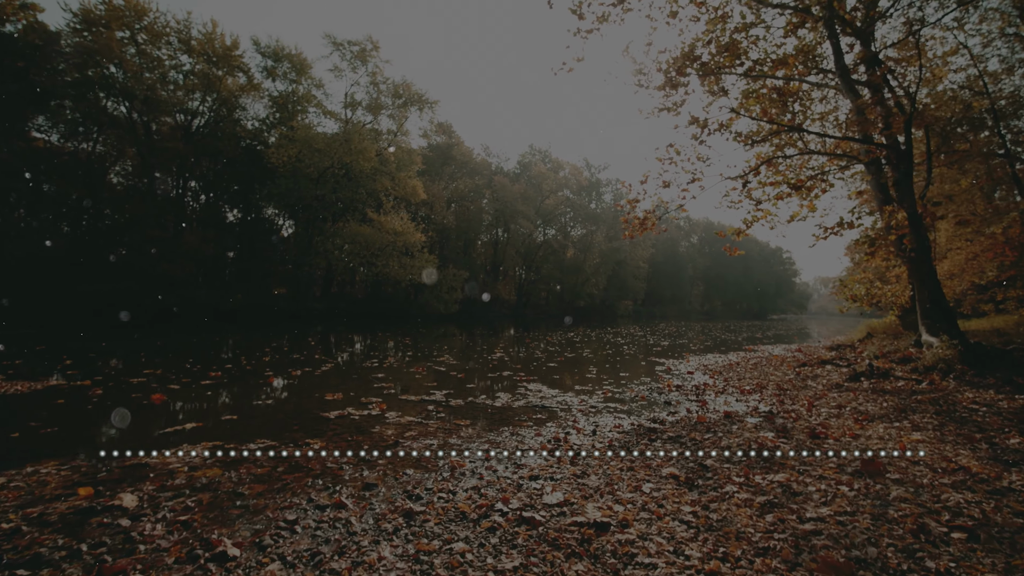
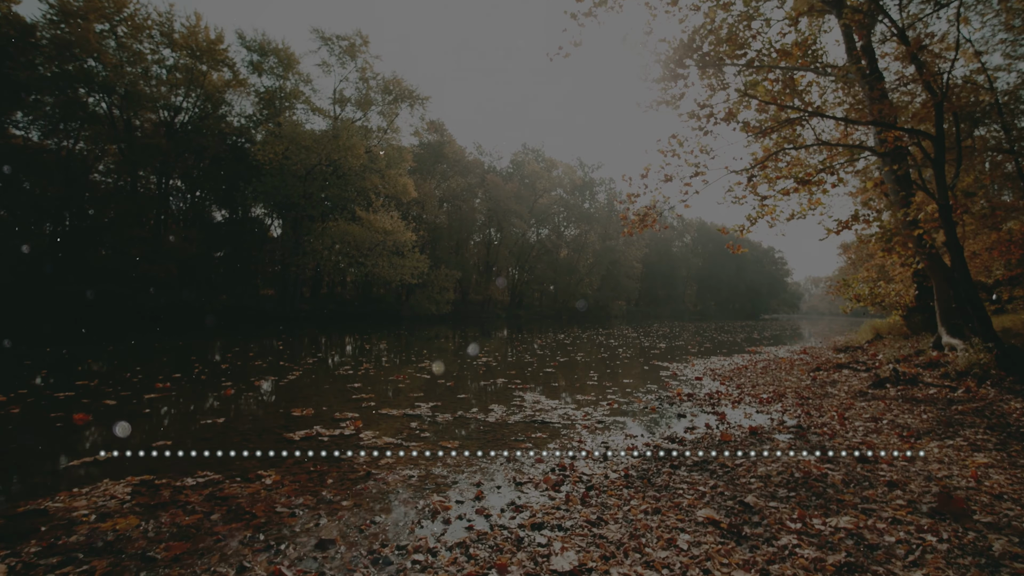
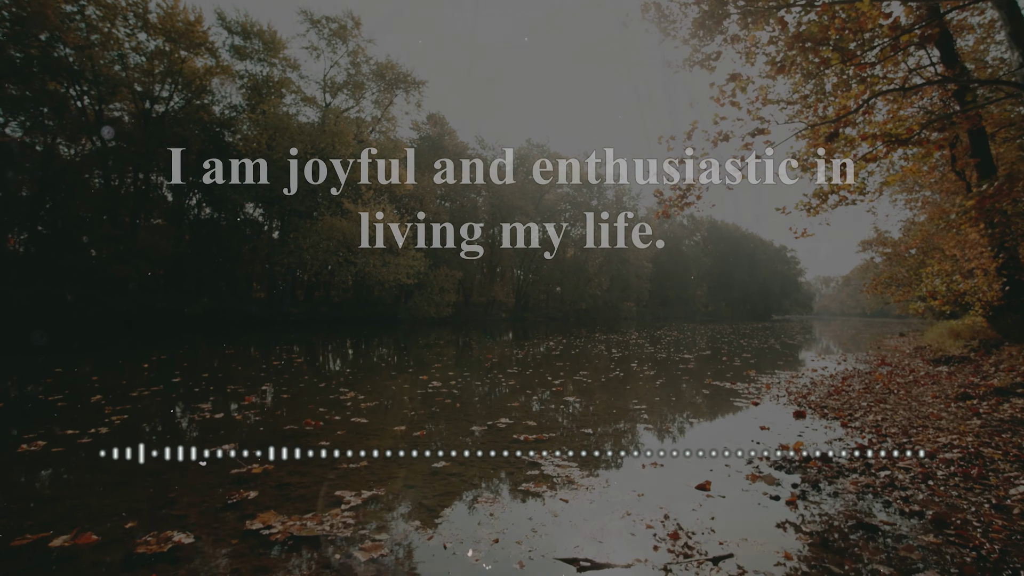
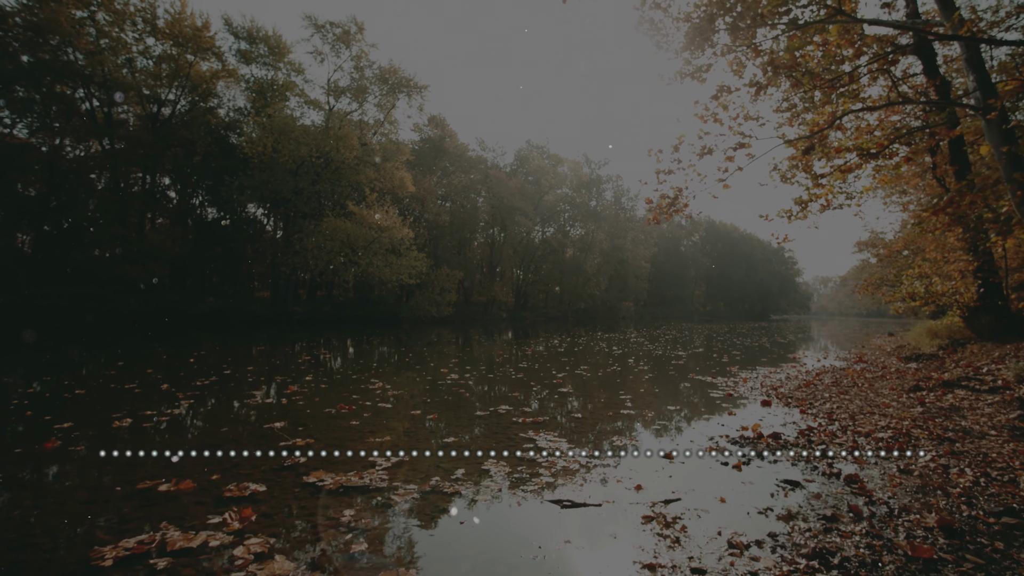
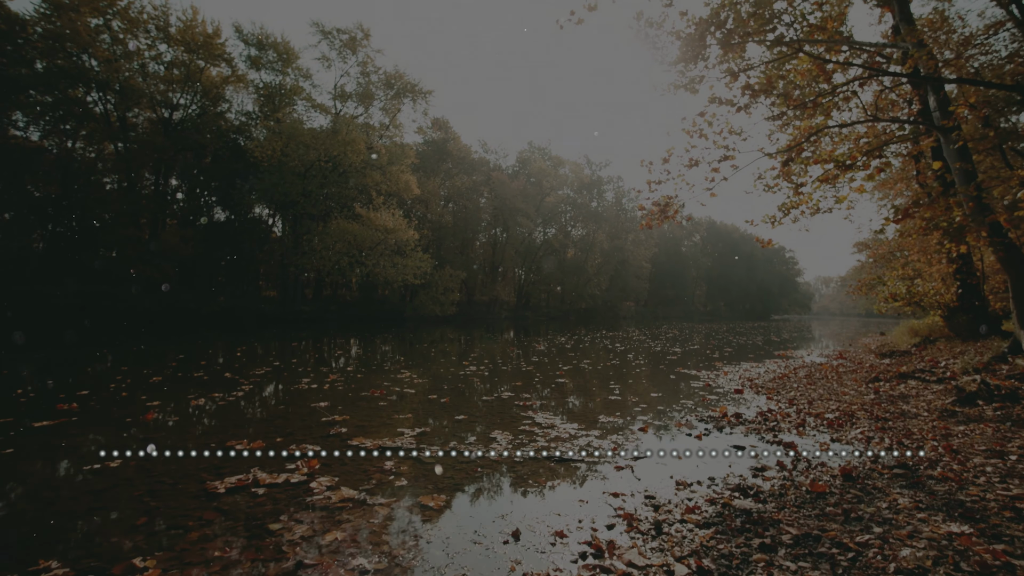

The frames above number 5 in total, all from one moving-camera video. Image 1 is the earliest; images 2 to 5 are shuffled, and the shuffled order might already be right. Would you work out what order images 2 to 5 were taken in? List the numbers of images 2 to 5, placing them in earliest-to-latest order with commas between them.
2, 5, 4, 3
